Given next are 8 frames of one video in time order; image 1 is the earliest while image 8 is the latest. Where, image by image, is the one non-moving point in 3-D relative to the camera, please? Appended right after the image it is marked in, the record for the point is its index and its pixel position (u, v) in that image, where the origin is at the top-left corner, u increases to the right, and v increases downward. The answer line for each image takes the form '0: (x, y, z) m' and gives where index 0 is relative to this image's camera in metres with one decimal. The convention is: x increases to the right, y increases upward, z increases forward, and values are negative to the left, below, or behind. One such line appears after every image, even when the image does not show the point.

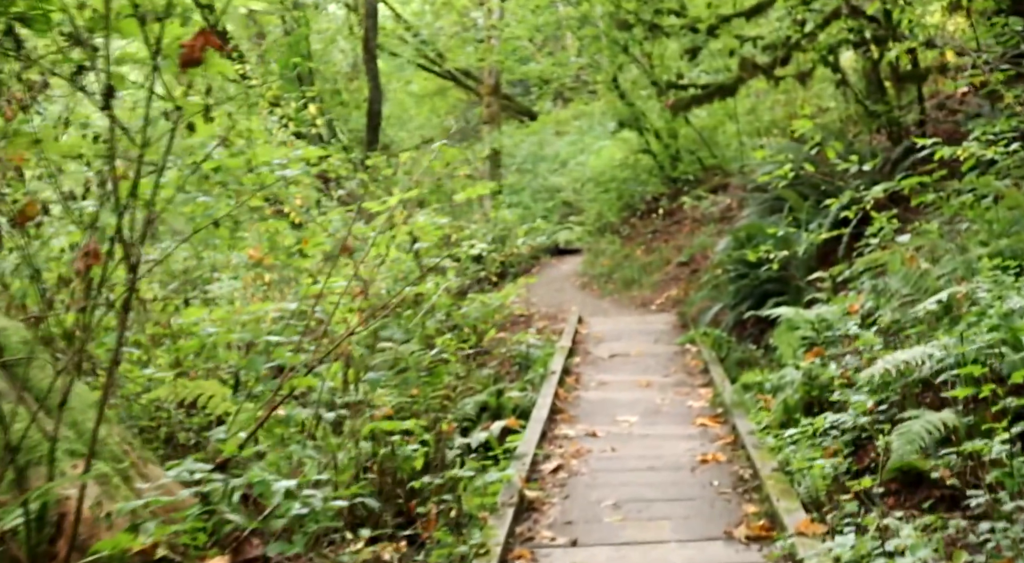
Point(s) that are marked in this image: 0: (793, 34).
0: (+3.4, +3.0, +13.8) m
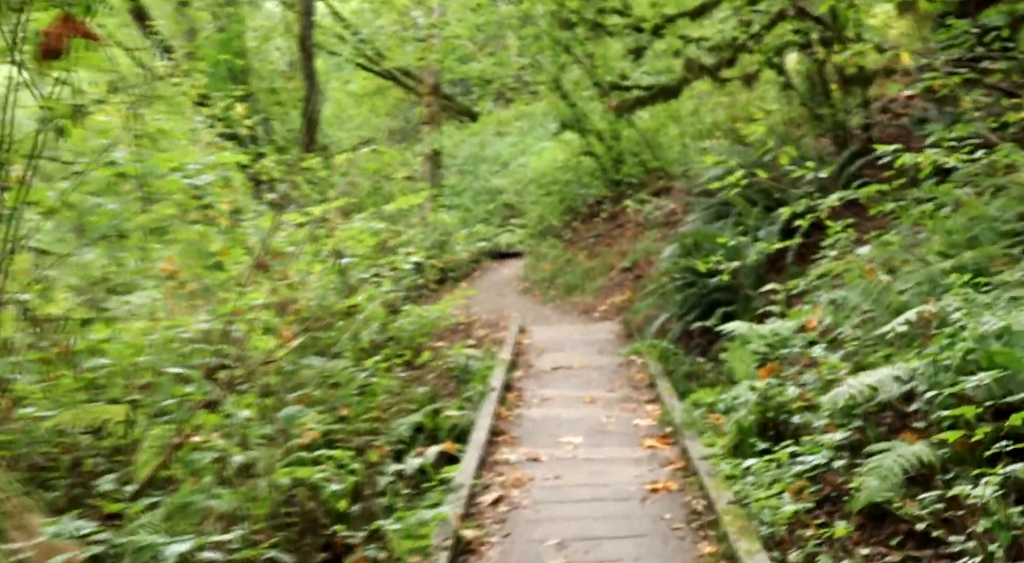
0: (+2.7, +2.9, +13.5) m
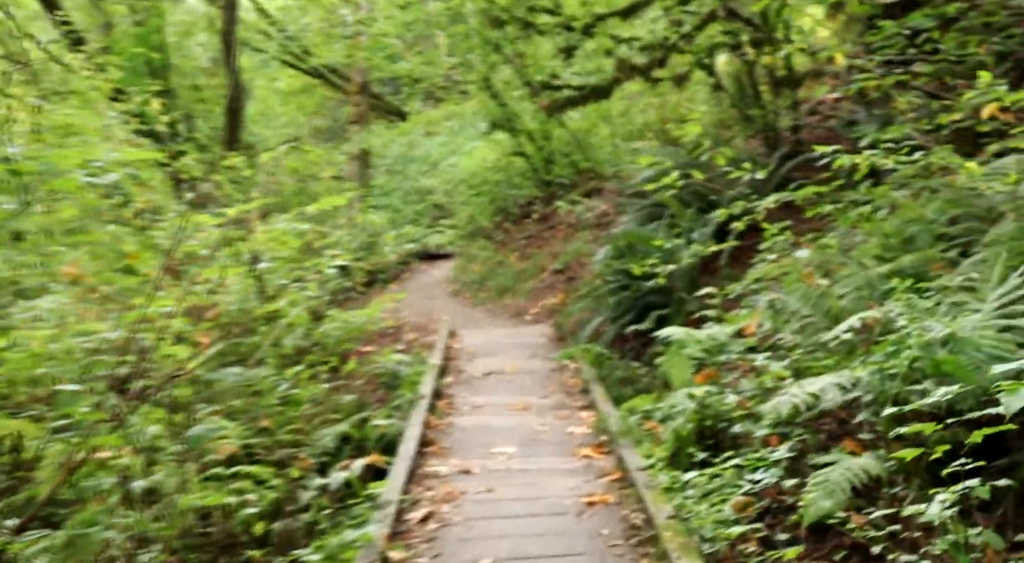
0: (+1.8, +2.9, +13.3) m
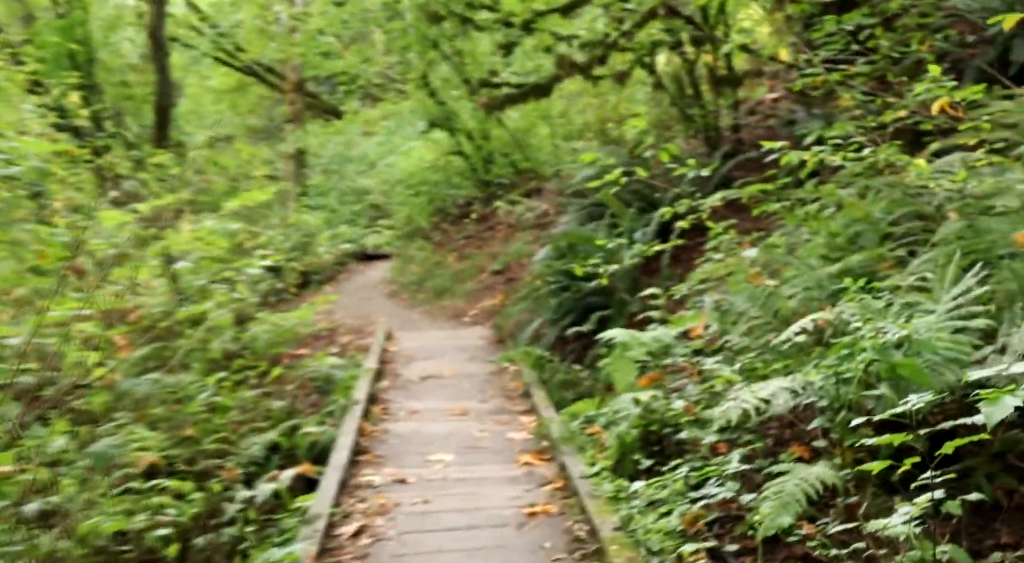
0: (+1.1, +2.9, +13.1) m
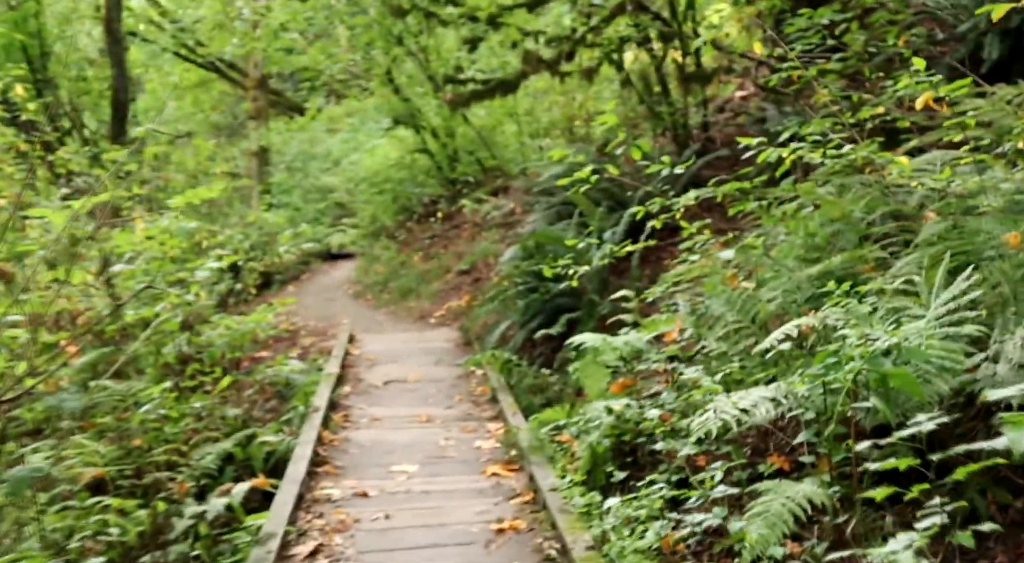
0: (+0.8, +2.9, +12.9) m
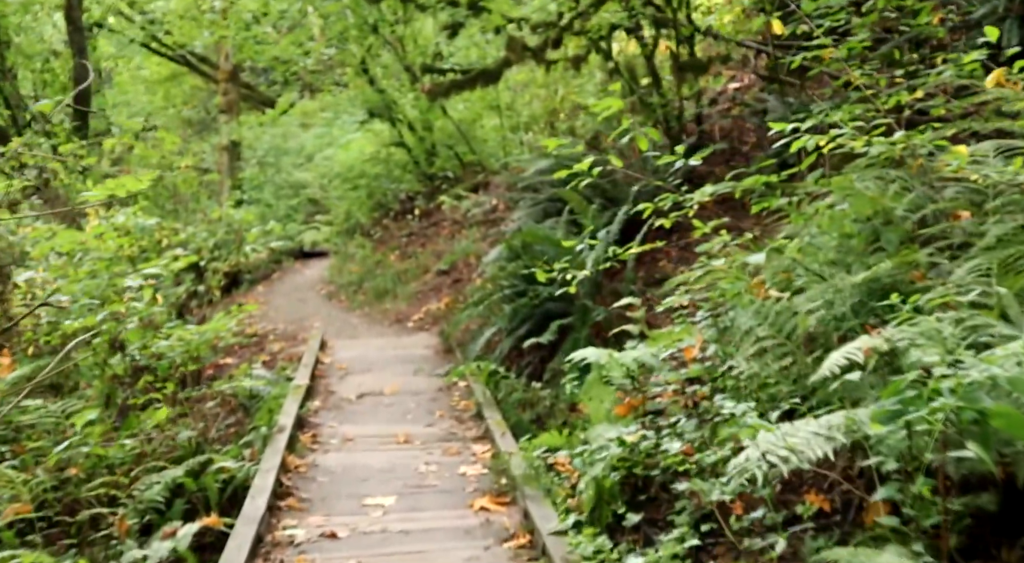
0: (+0.6, +2.9, +12.0) m
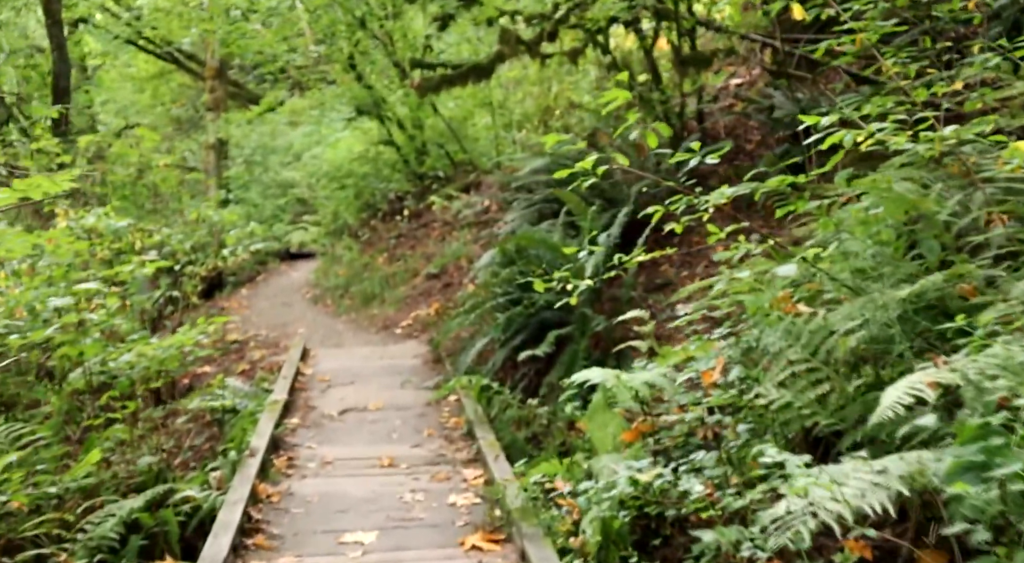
0: (+0.5, +2.8, +11.4) m
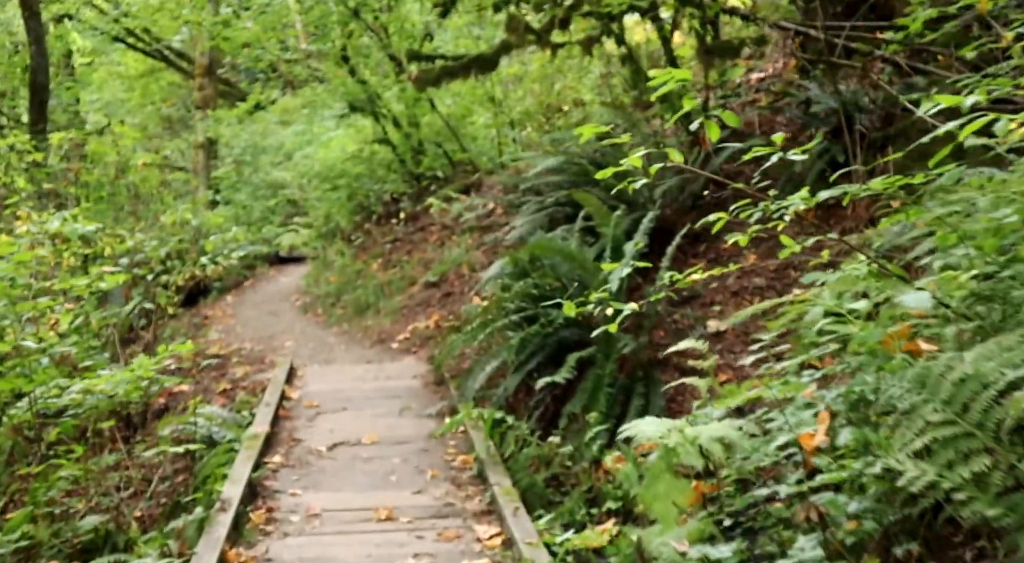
0: (+0.6, +2.7, +10.4) m
